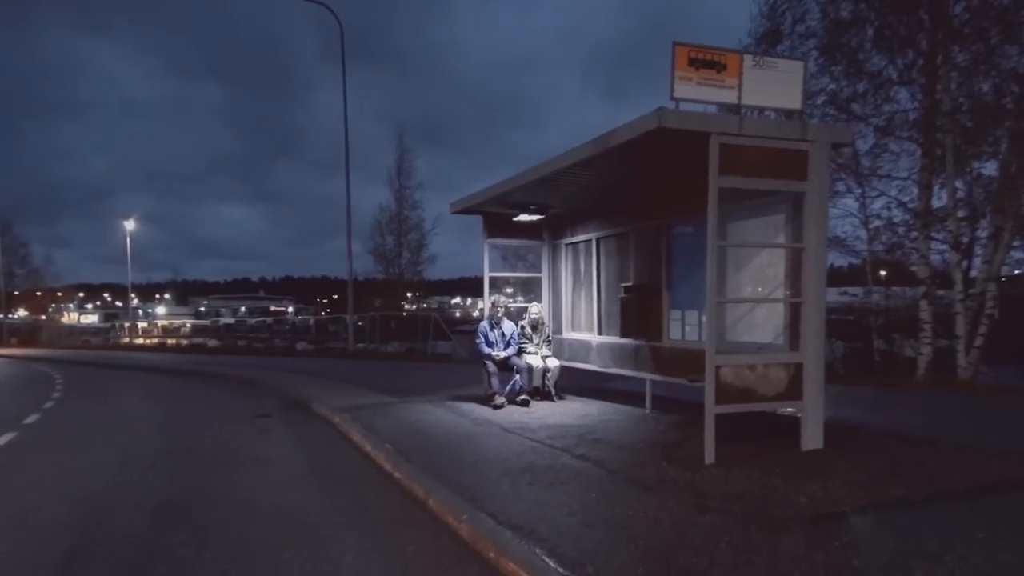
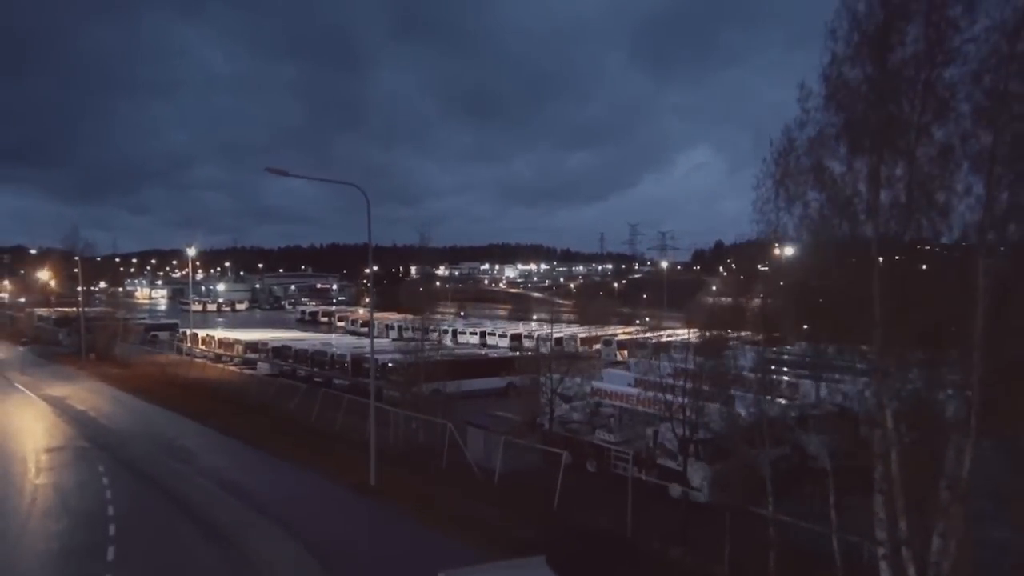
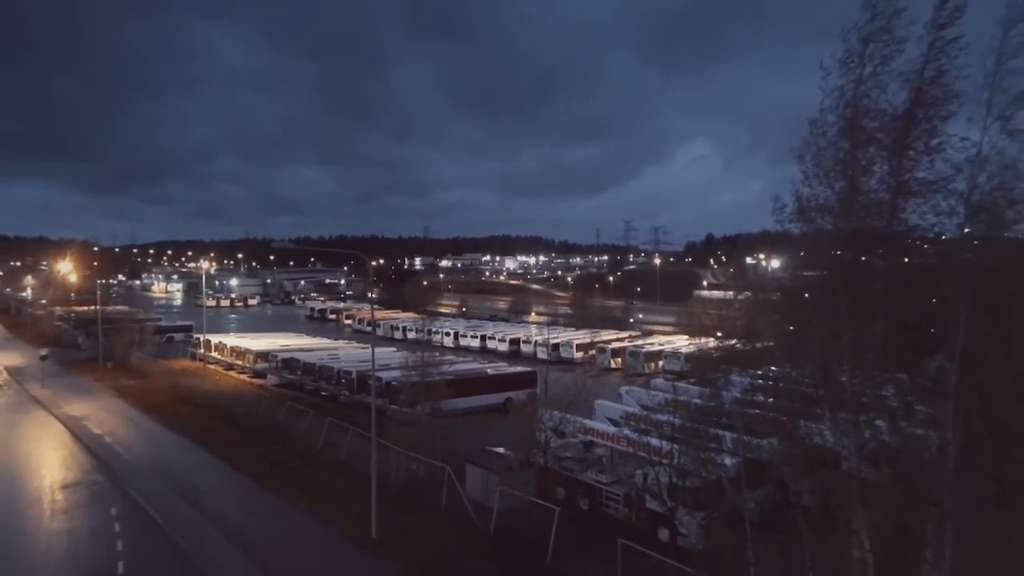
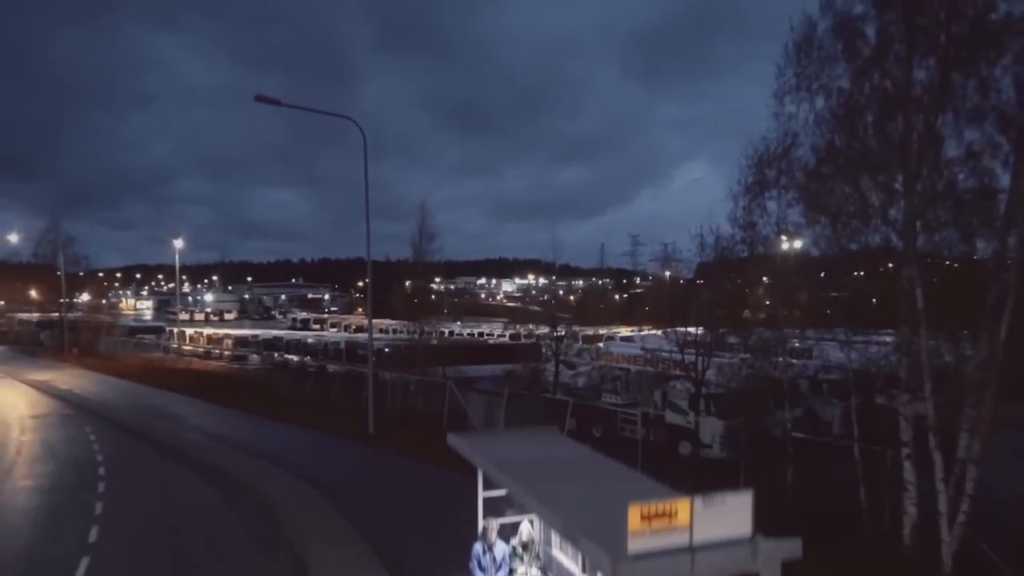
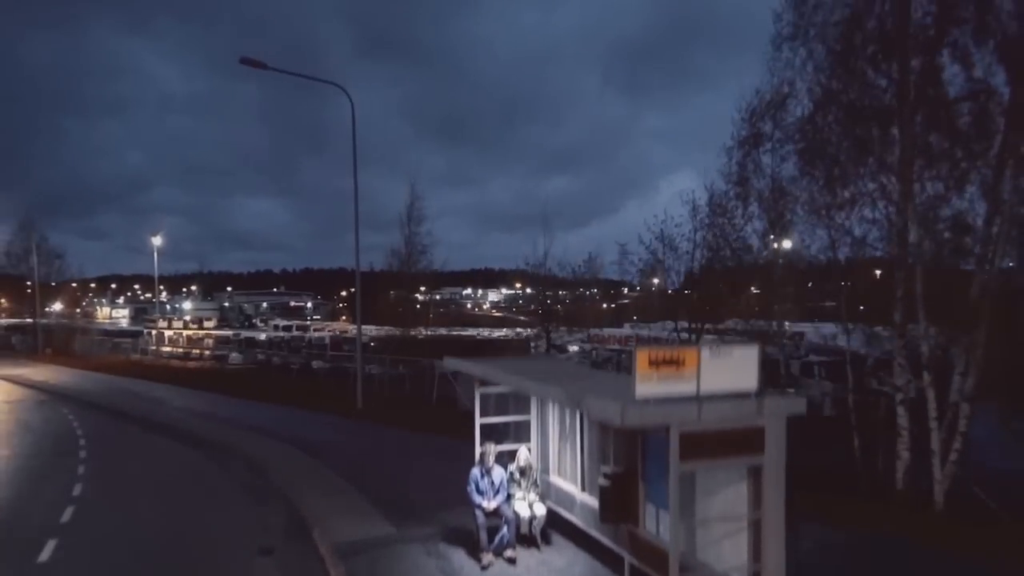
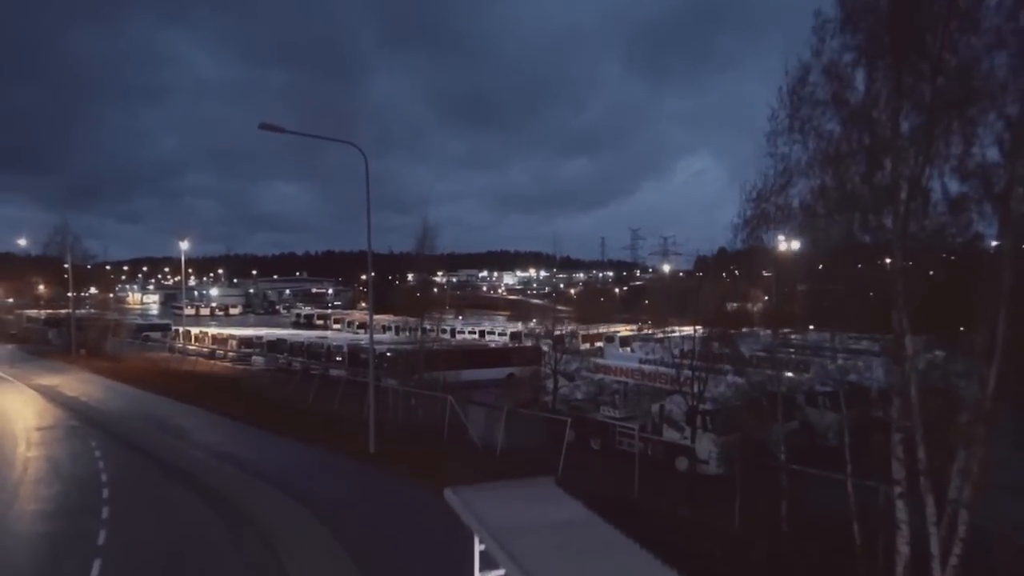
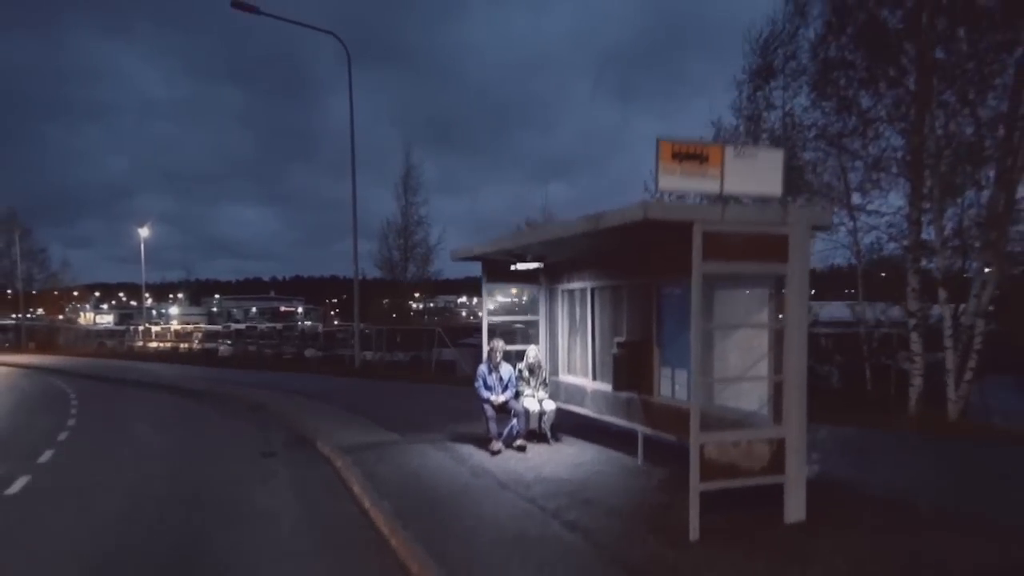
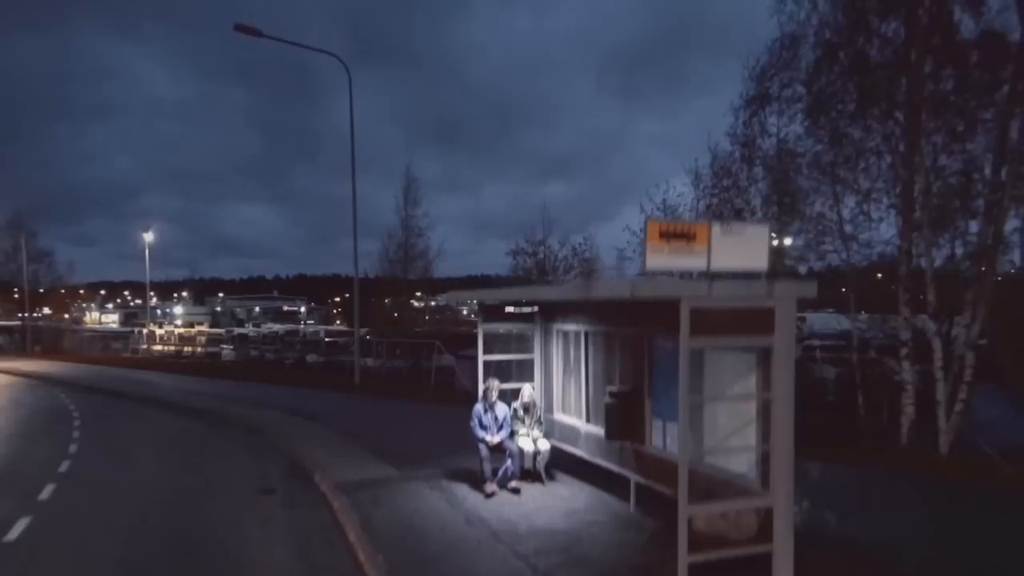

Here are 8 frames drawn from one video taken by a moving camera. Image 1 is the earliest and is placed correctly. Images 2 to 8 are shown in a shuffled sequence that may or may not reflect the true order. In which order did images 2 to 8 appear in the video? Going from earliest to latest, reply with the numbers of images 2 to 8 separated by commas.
7, 8, 5, 4, 6, 2, 3
